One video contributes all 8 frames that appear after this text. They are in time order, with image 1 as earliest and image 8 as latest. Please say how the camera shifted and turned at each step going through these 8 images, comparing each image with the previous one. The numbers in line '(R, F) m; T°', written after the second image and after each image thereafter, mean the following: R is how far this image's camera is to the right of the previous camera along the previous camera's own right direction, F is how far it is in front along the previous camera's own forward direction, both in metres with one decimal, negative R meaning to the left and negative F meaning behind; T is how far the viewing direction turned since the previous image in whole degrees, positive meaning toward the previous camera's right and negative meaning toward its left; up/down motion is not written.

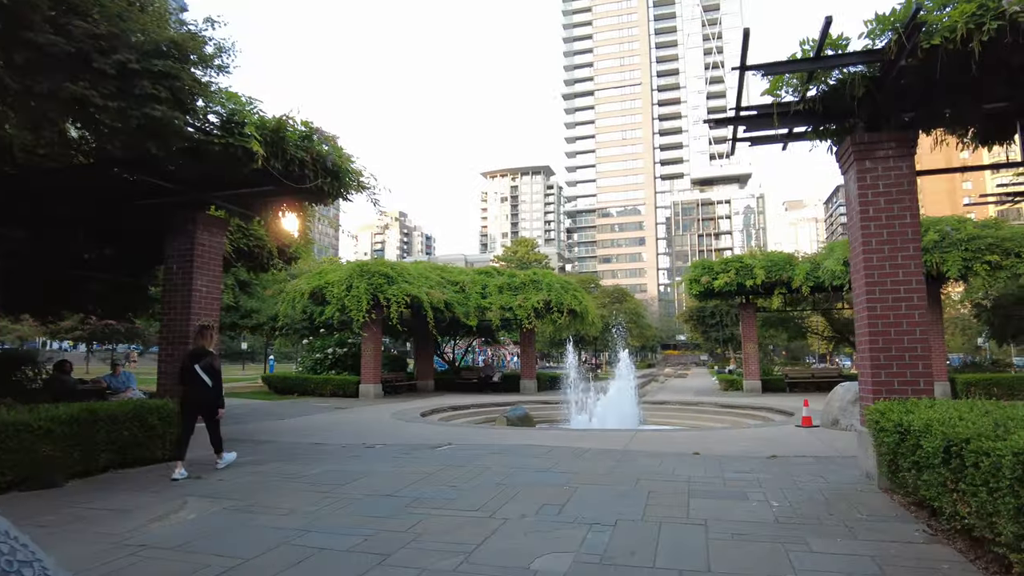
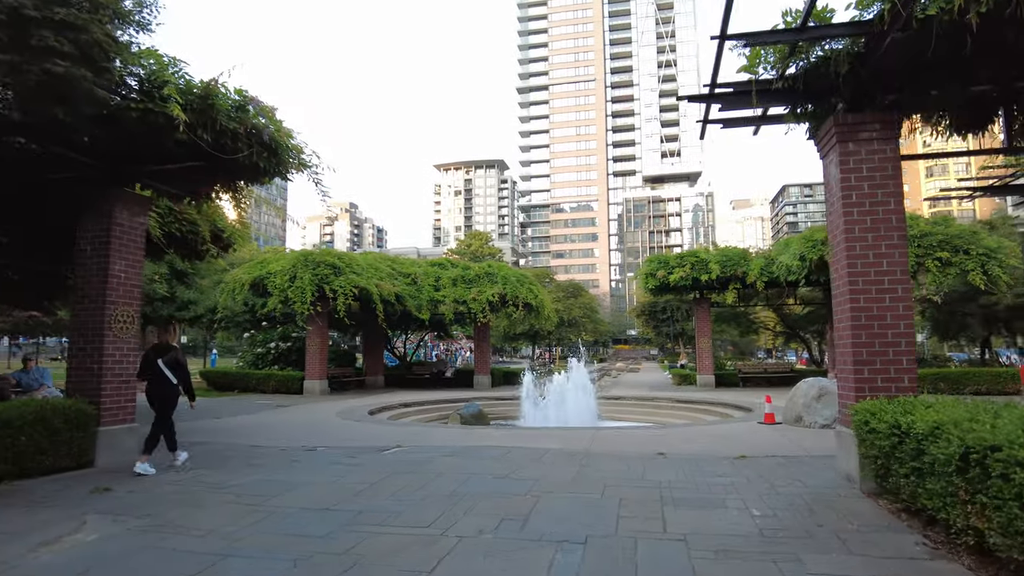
(0.0, +0.6) m; +4°
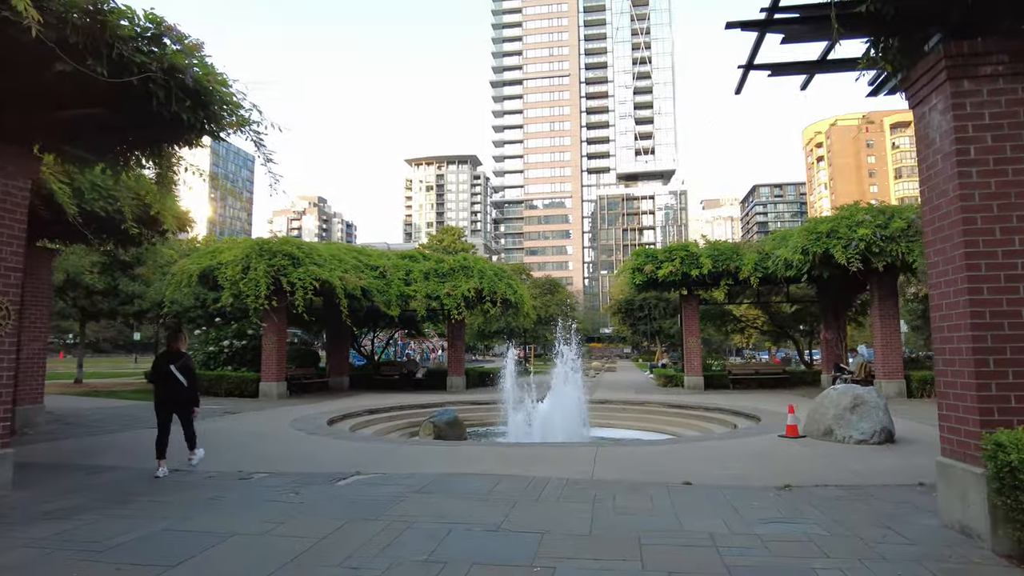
(-0.2, +1.6) m; +3°
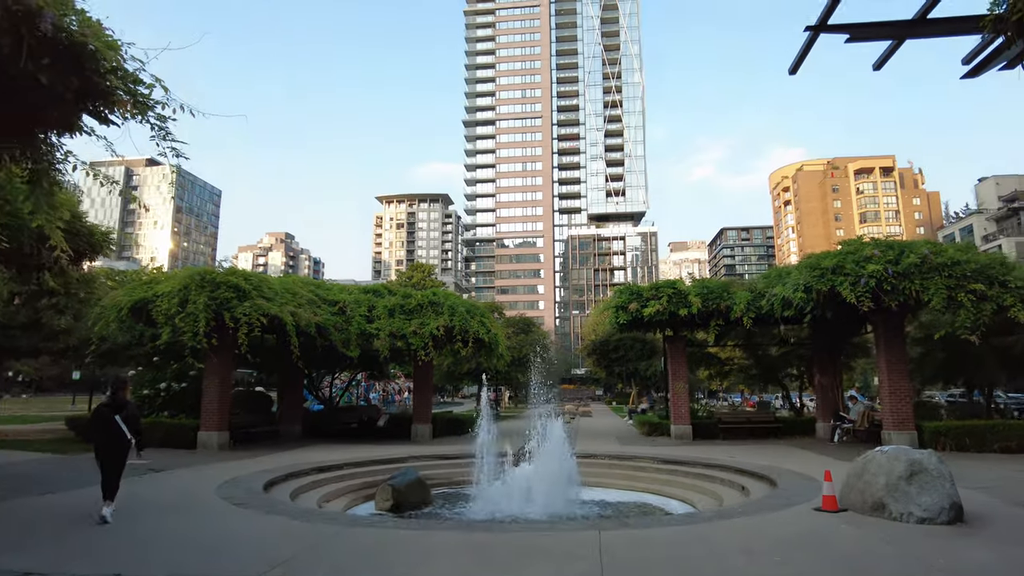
(-0.1, +1.7) m; +3°
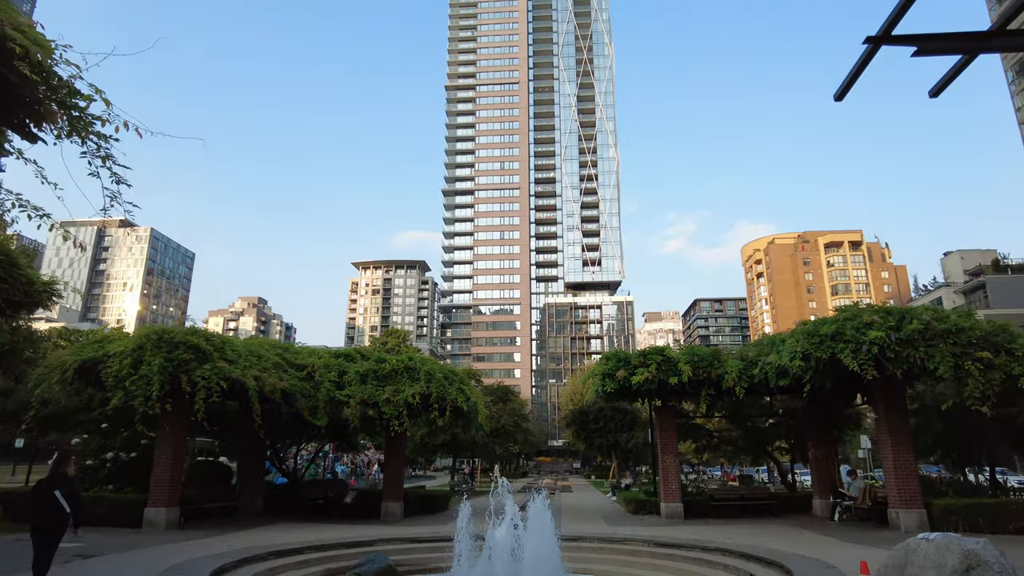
(-0.2, +0.9) m; +2°
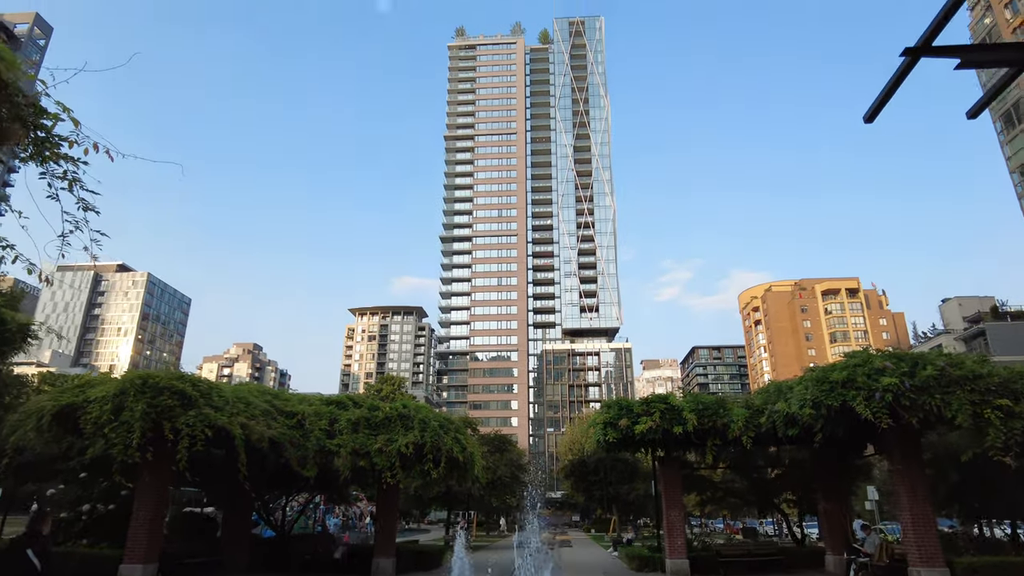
(0.0, +0.4) m; 0°
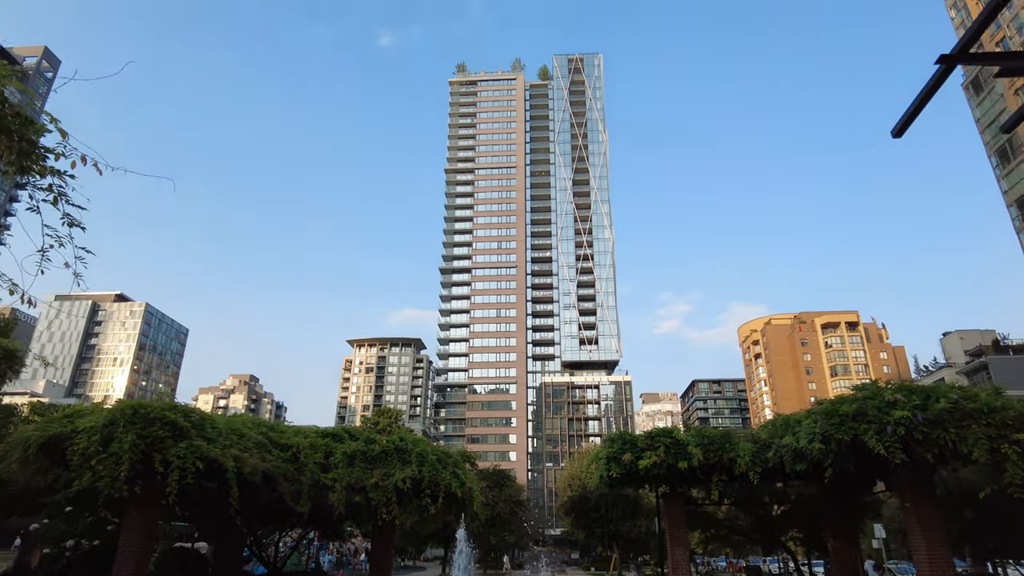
(-0.1, +0.3) m; 0°
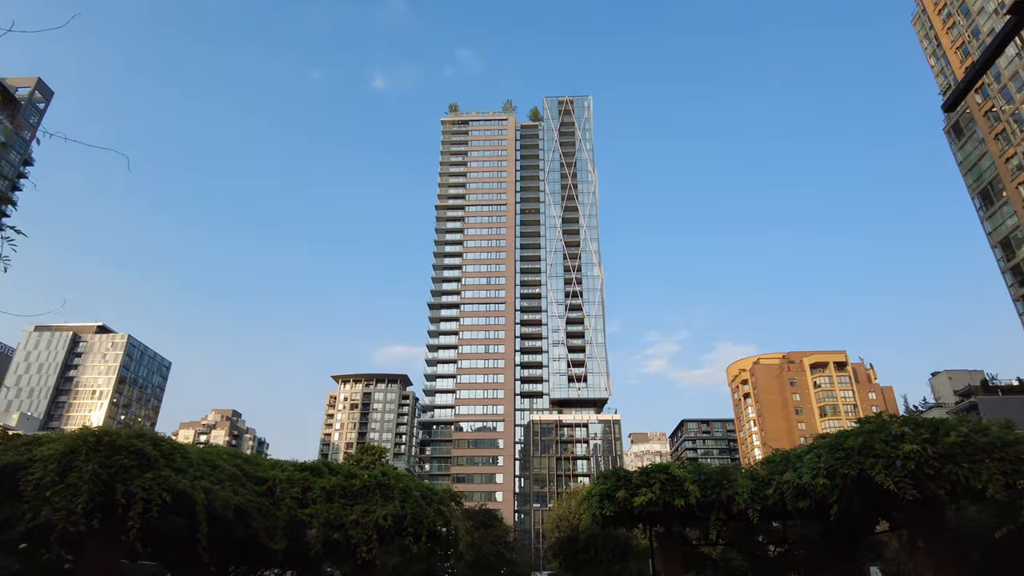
(0.0, +0.6) m; +1°
